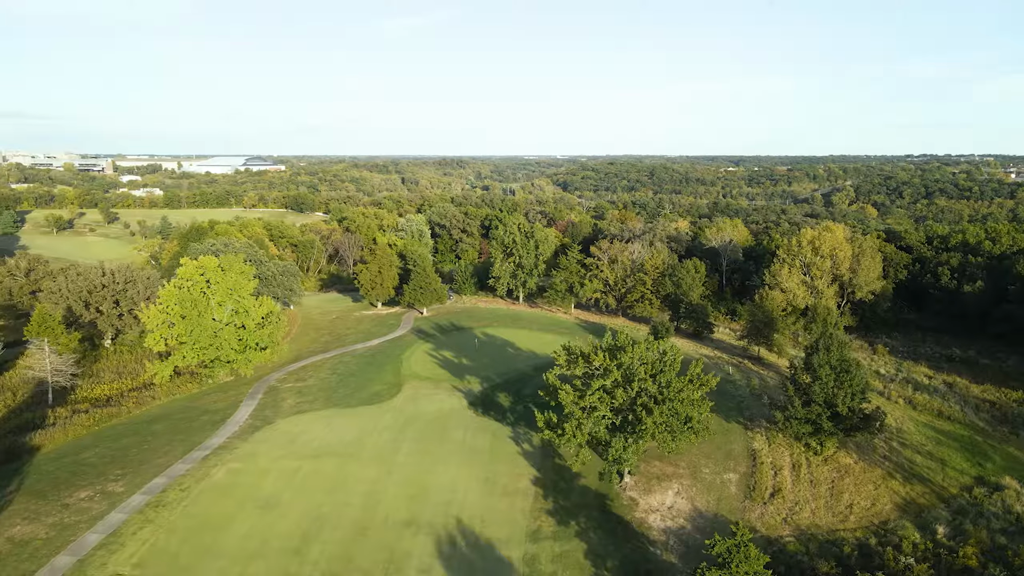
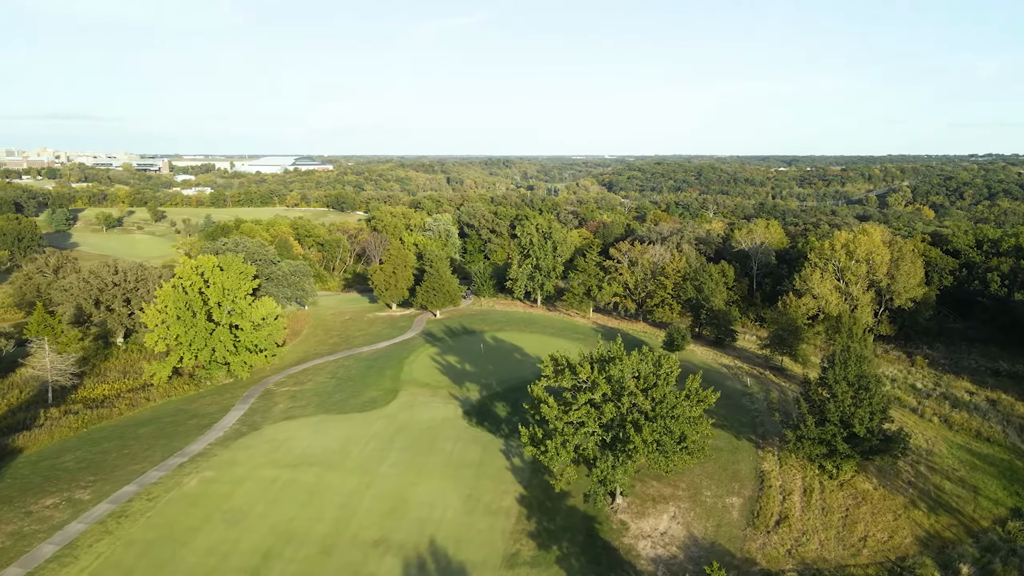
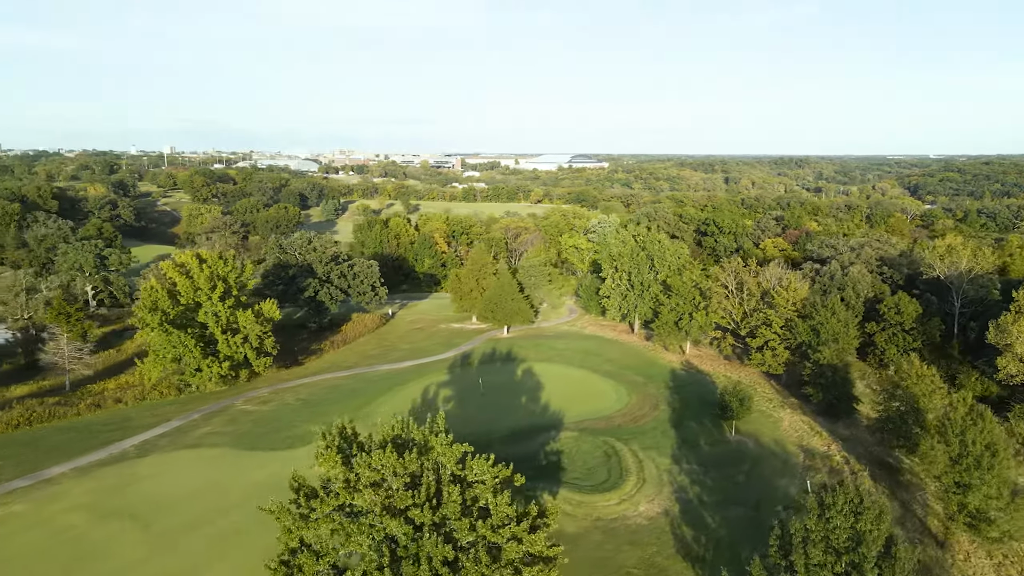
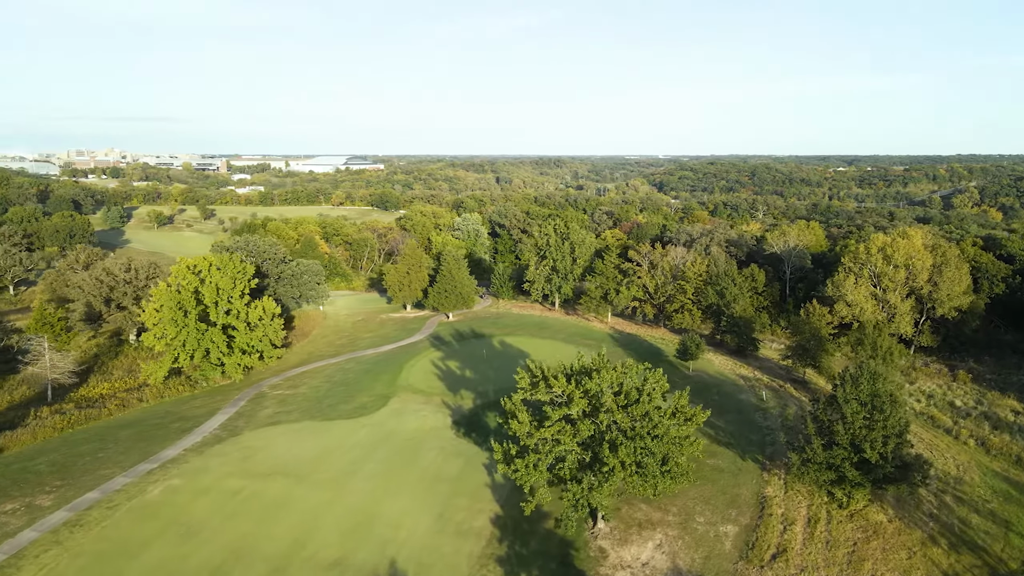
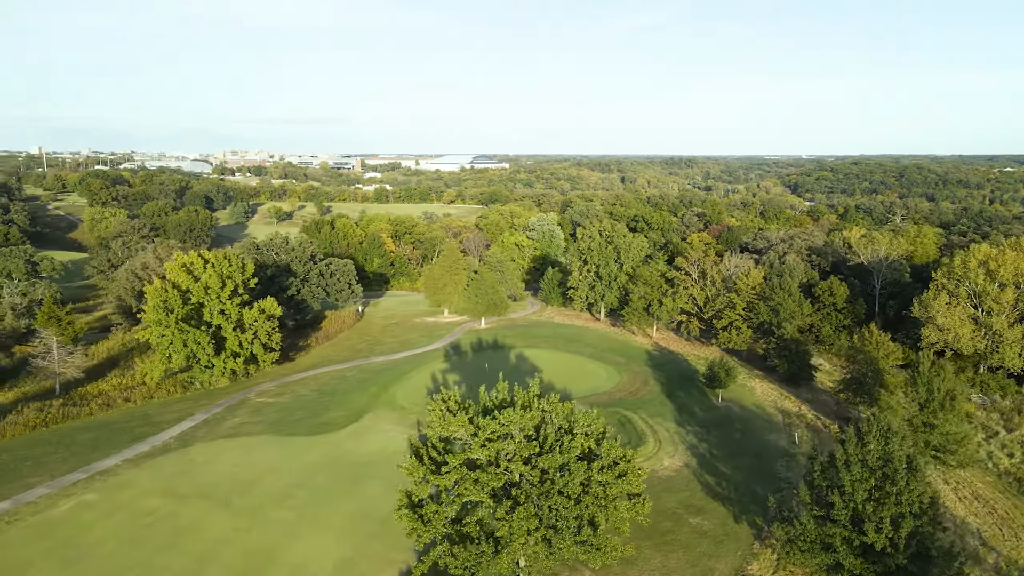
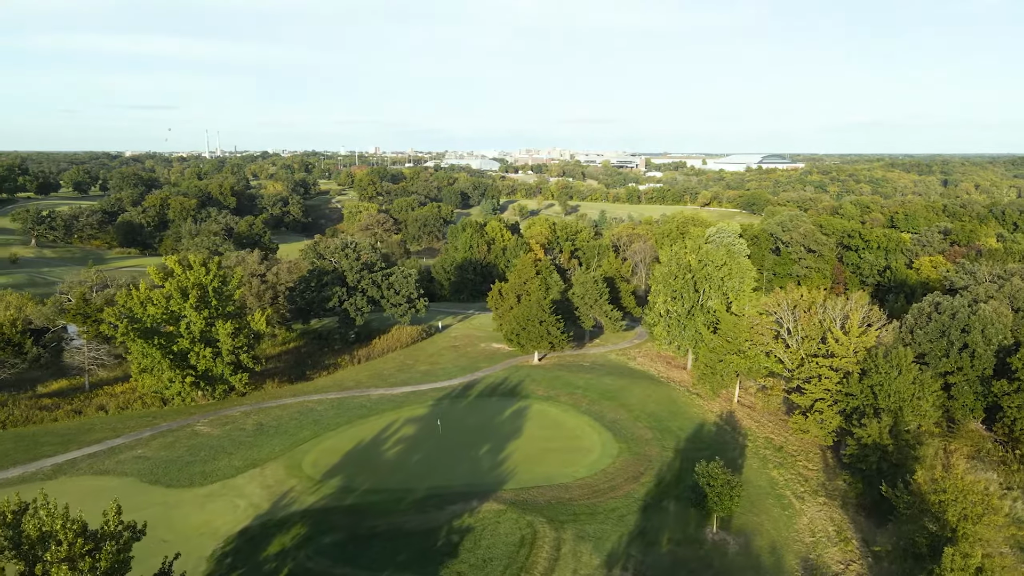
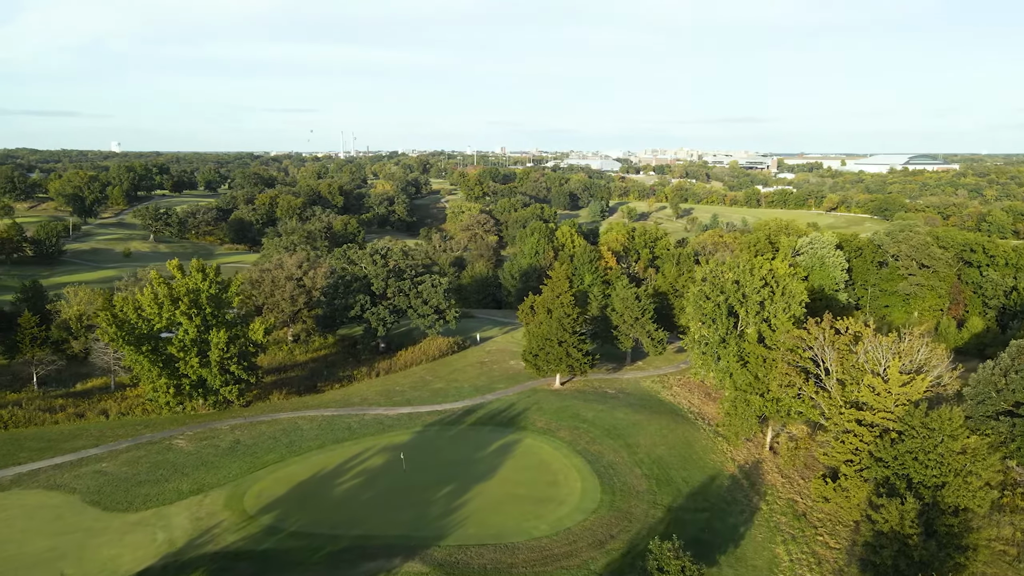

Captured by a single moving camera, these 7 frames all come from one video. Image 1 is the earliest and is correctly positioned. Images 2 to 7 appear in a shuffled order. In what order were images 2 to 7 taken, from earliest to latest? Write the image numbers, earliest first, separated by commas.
2, 4, 5, 3, 6, 7
